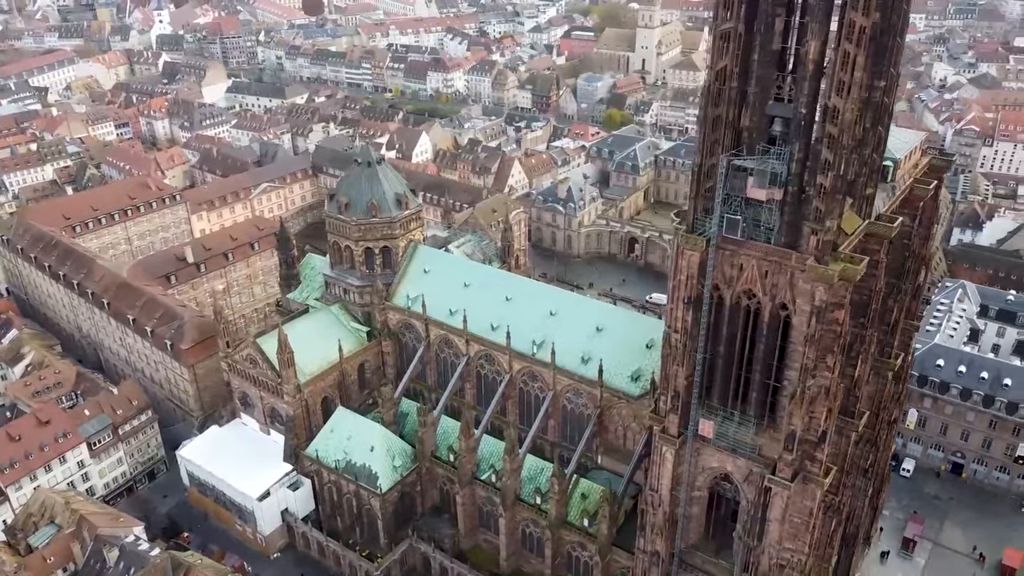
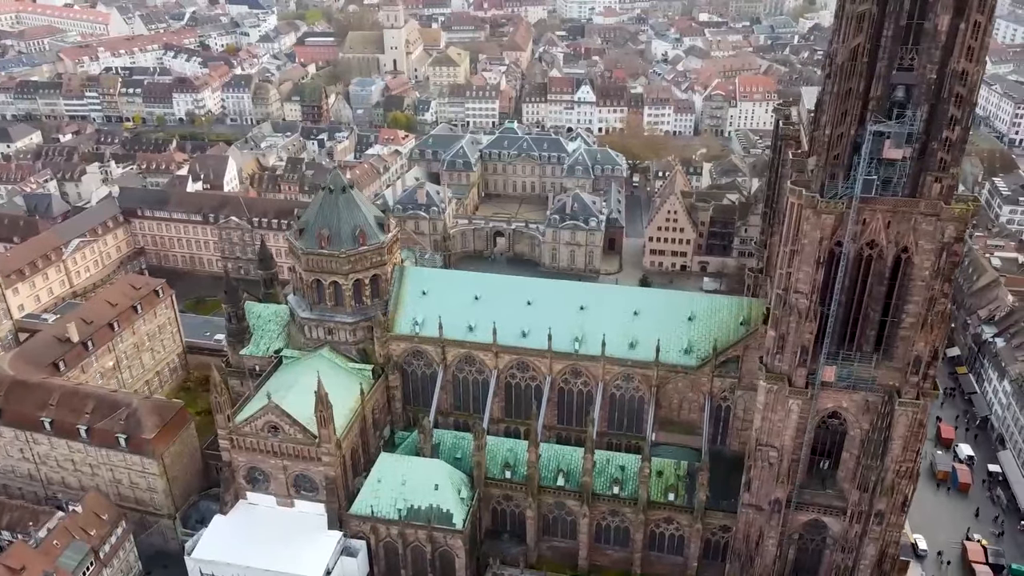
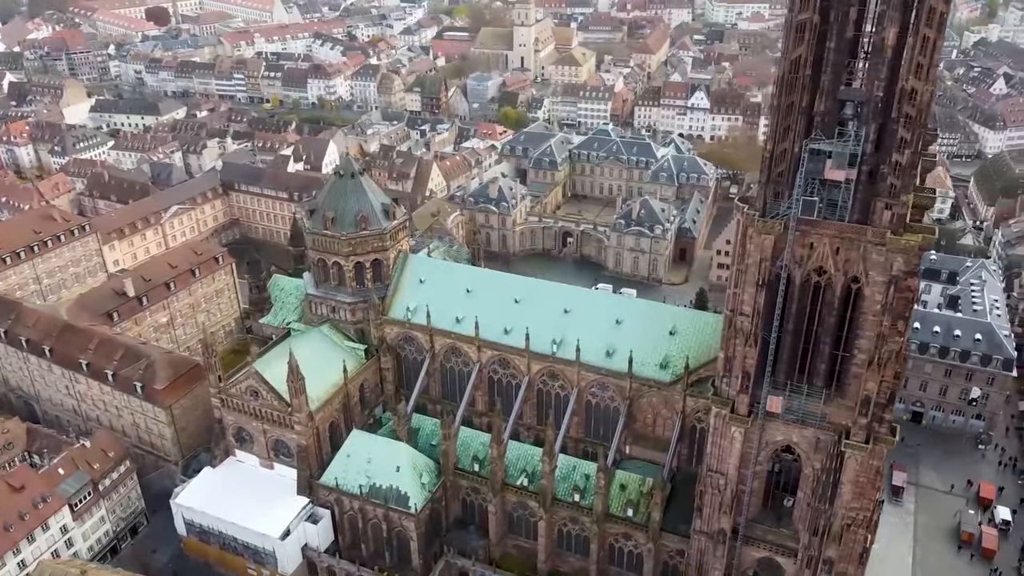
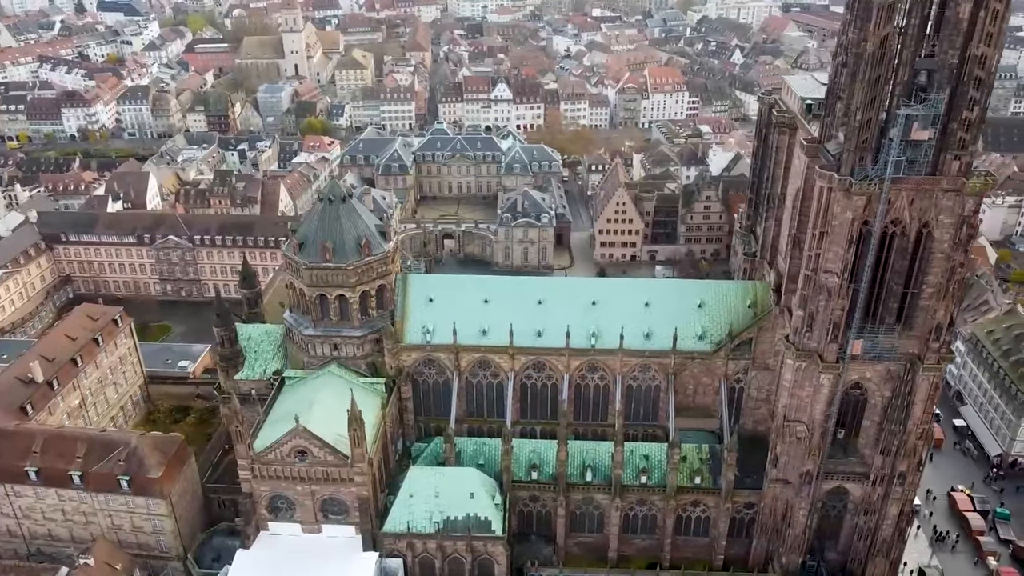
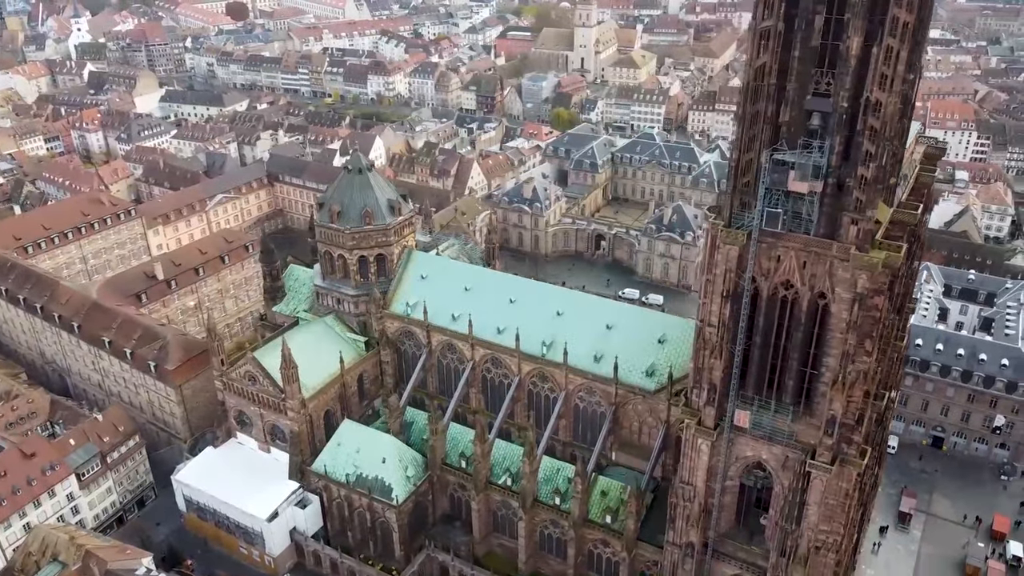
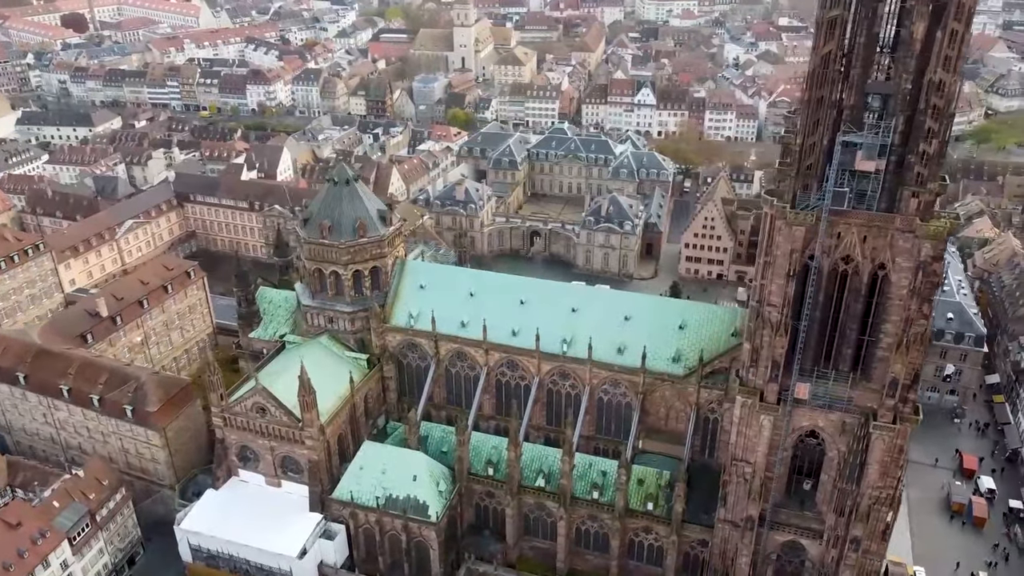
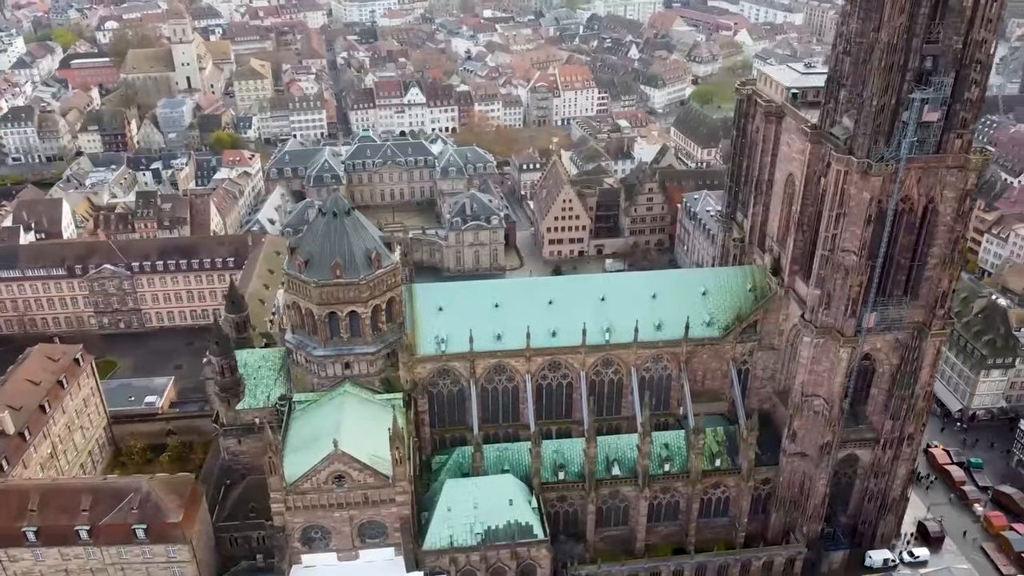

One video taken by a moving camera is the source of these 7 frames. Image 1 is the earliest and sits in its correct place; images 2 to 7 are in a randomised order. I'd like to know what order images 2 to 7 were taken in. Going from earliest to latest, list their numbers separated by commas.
5, 3, 6, 2, 4, 7
